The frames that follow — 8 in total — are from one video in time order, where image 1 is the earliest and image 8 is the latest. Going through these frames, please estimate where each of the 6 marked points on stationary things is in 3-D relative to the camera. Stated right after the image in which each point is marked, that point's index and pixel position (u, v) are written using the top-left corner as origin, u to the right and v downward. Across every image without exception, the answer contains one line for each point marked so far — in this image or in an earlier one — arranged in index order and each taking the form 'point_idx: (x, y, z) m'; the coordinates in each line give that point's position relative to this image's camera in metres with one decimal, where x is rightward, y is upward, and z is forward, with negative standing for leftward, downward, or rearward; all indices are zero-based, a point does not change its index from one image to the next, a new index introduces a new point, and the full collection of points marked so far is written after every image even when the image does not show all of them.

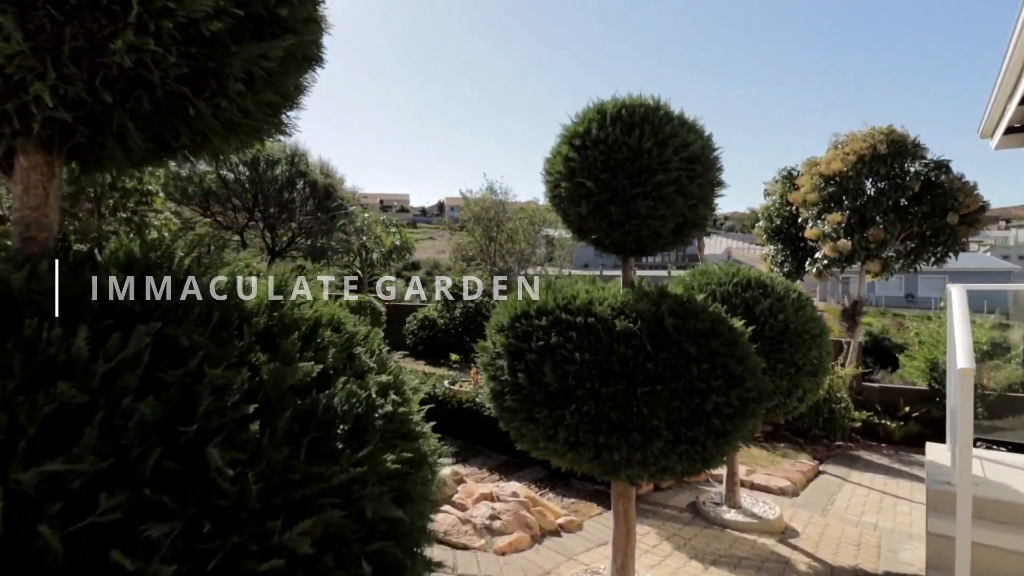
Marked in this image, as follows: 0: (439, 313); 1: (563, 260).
0: (-1.7, -0.5, +12.8) m
1: (+1.3, +0.7, +13.9) m
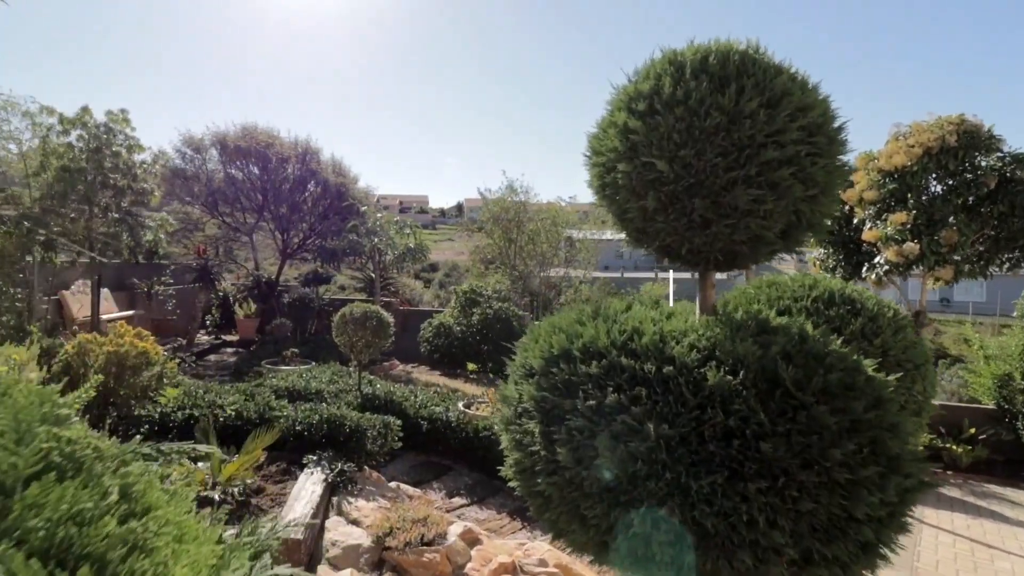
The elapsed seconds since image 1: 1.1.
0: (-1.2, -0.6, +12.0) m
1: (+1.8, +0.6, +13.0) m
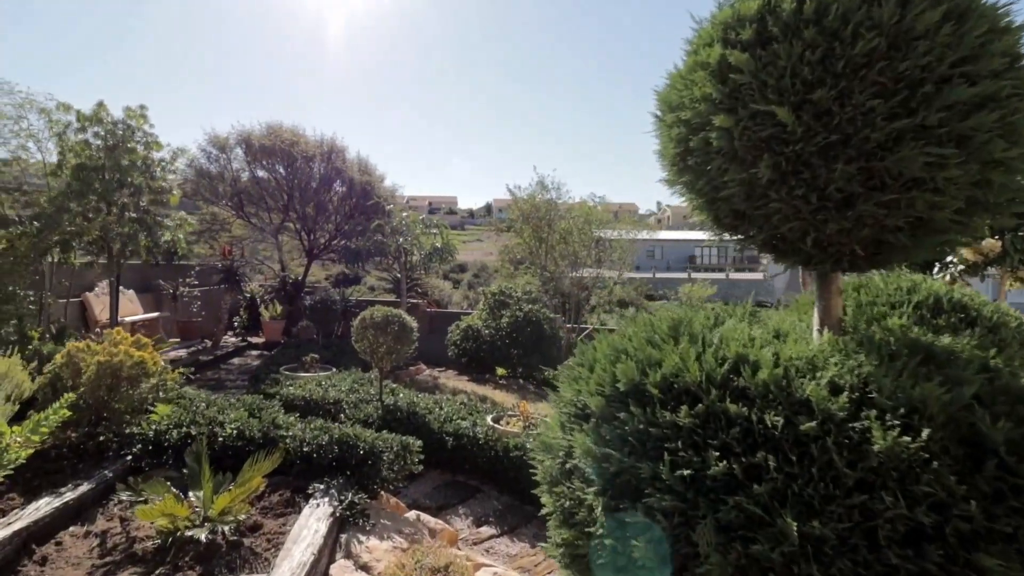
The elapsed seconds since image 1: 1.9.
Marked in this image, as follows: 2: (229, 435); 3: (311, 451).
0: (-0.6, -0.7, +11.5) m
1: (+2.5, +0.6, +12.3) m
2: (-1.8, -0.9, +3.6) m
3: (-1.3, -1.0, +3.6) m
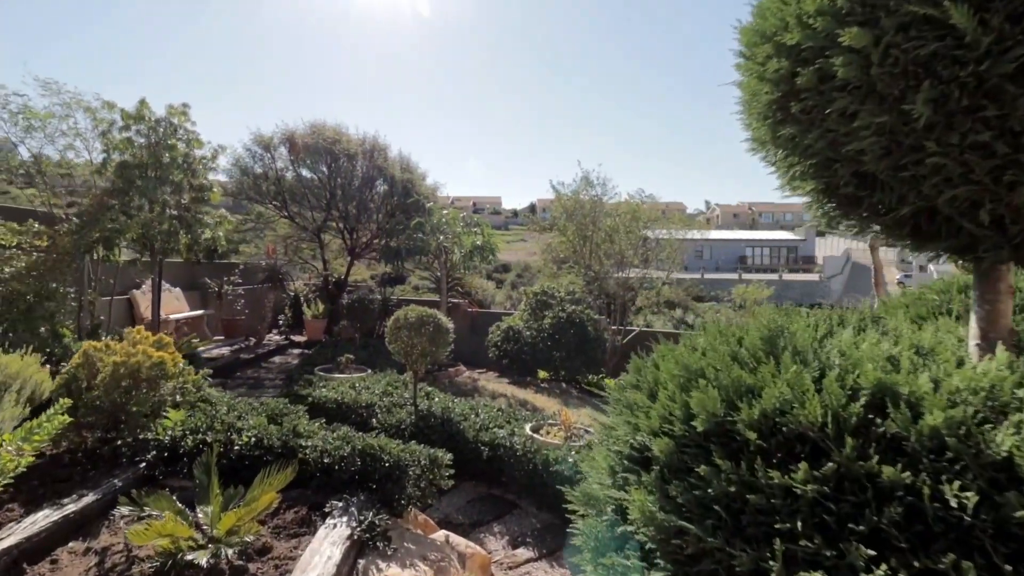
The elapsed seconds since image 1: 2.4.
0: (+0.2, -0.7, +11.2) m
1: (+3.4, +0.5, +11.7) m
2: (-1.6, -0.9, +3.4) m
3: (-1.0, -1.0, +3.3) m
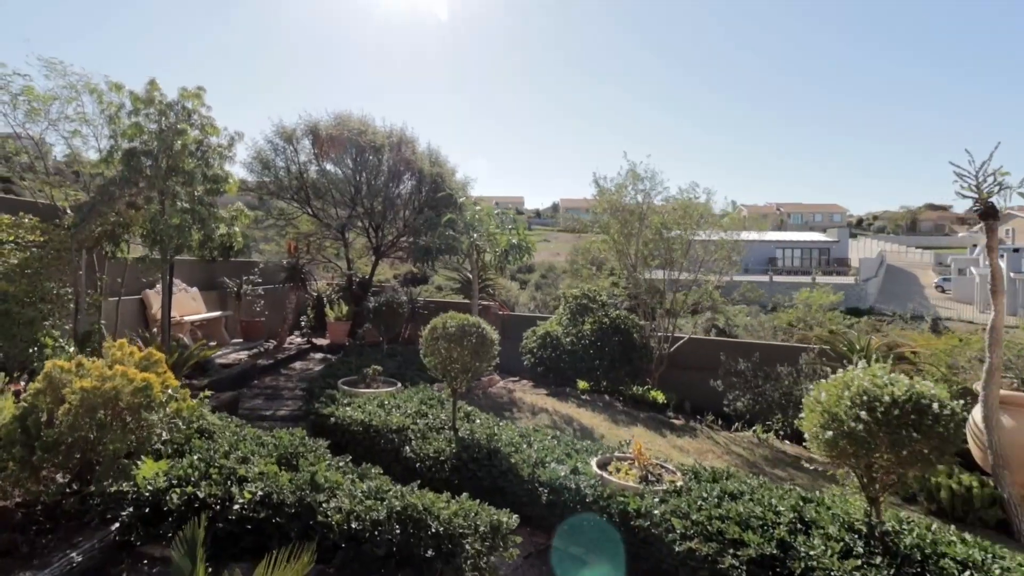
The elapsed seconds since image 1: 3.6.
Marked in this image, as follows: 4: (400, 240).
0: (+0.9, -0.7, +10.3) m
1: (+4.1, +0.5, +10.7) m
2: (-1.2, -0.9, +2.6) m
3: (-0.7, -1.1, +2.5) m
4: (-2.5, +1.1, +12.7) m
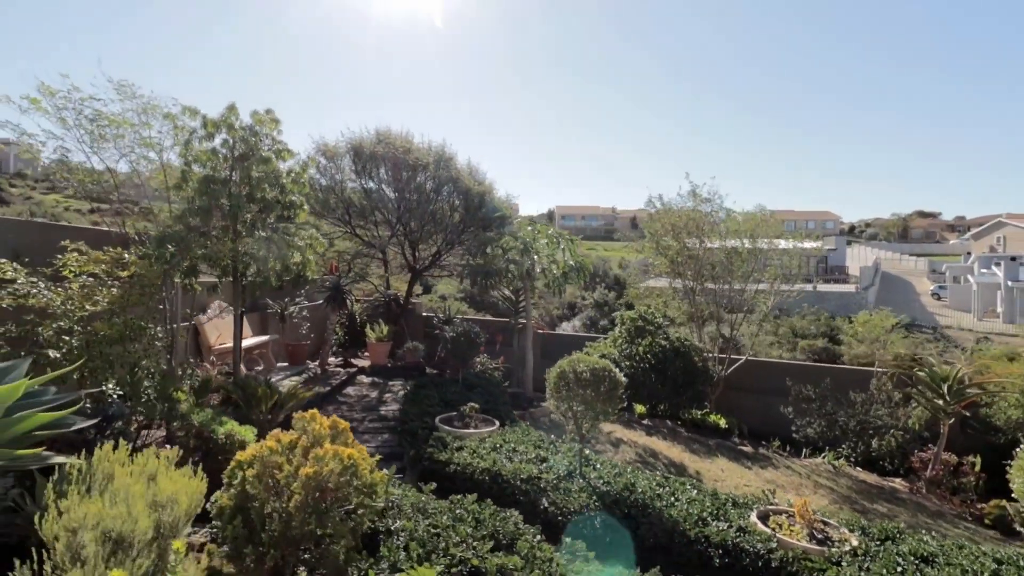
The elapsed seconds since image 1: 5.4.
0: (+1.9, -1.1, +10.1) m
1: (+5.1, +0.1, +10.6) m
2: (0.0, -1.3, +2.3) m
3: (+0.5, -1.4, +2.3) m
4: (-1.6, +0.7, +12.4) m
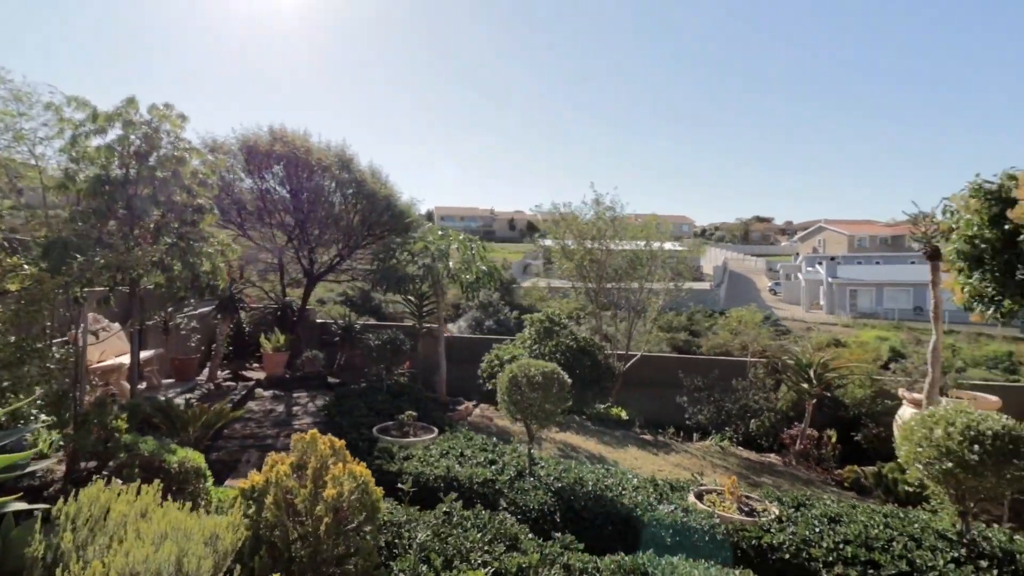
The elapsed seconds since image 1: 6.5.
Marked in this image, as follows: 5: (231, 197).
0: (+0.3, -1.2, +10.5) m
1: (+3.3, +0.1, +11.7) m
2: (+0.1, -1.3, +2.5) m
3: (+0.6, -1.4, +2.5) m
4: (-3.6, +0.5, +12.0) m
5: (-5.4, +1.8, +11.0) m
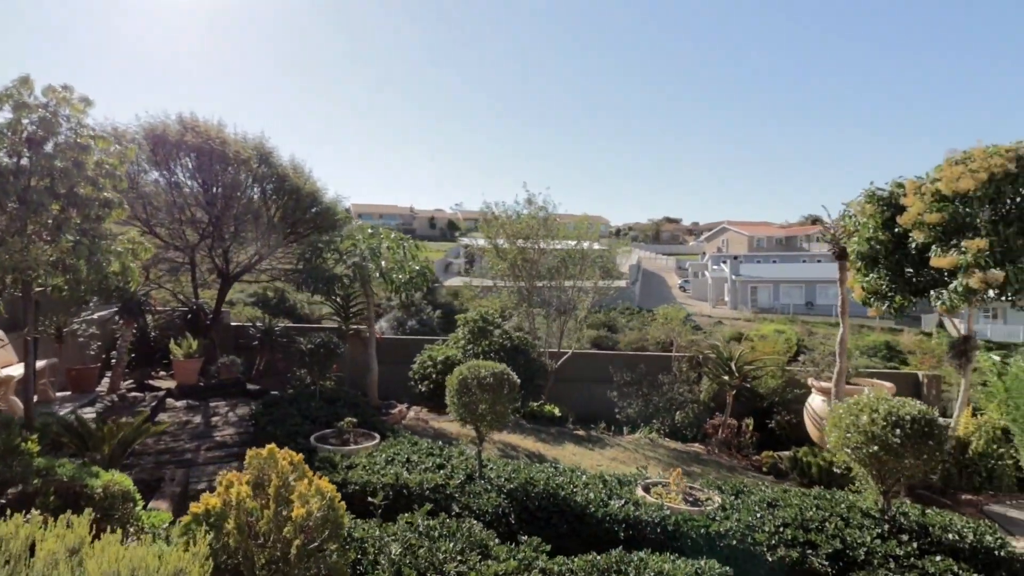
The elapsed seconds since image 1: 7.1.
0: (-0.9, -1.2, +10.4) m
1: (+1.8, +0.1, +12.0) m
2: (0.0, -1.3, +2.4) m
3: (+0.5, -1.4, +2.5) m
4: (-5.0, +0.5, +11.3) m
5: (-6.7, +1.7, +10.1) m
